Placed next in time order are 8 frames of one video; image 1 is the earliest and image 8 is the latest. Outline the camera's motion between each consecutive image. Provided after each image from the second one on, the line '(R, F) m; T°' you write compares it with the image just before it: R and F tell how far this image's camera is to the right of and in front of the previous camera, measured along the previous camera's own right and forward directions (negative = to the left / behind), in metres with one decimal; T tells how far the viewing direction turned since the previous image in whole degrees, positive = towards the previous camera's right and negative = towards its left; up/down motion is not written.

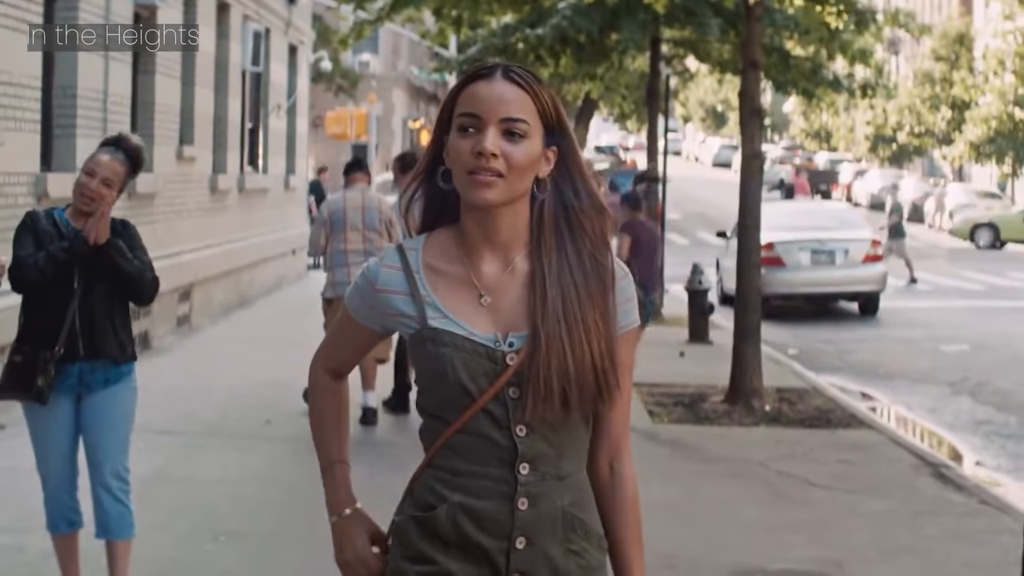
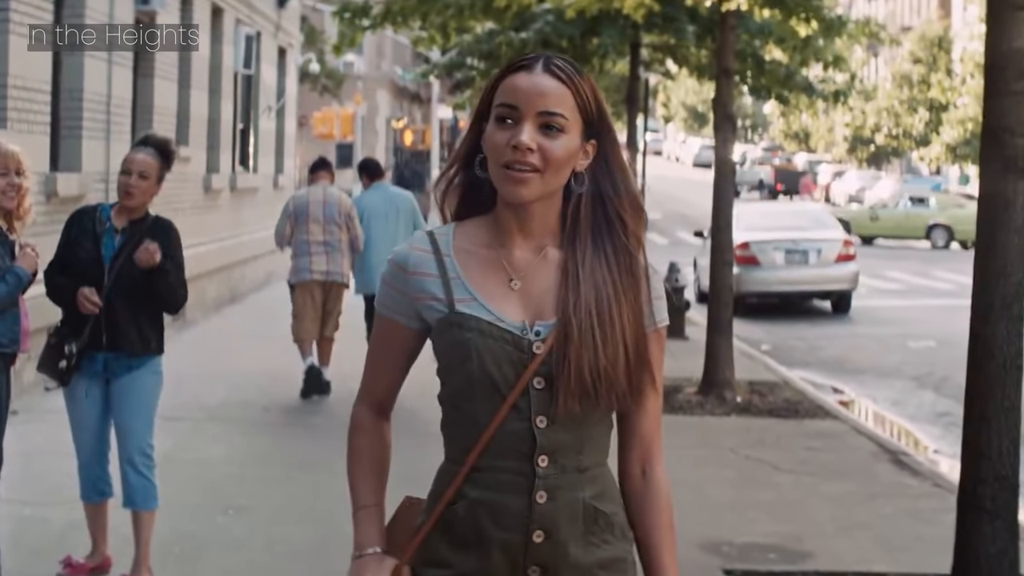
(0.0, -0.6) m; +1°
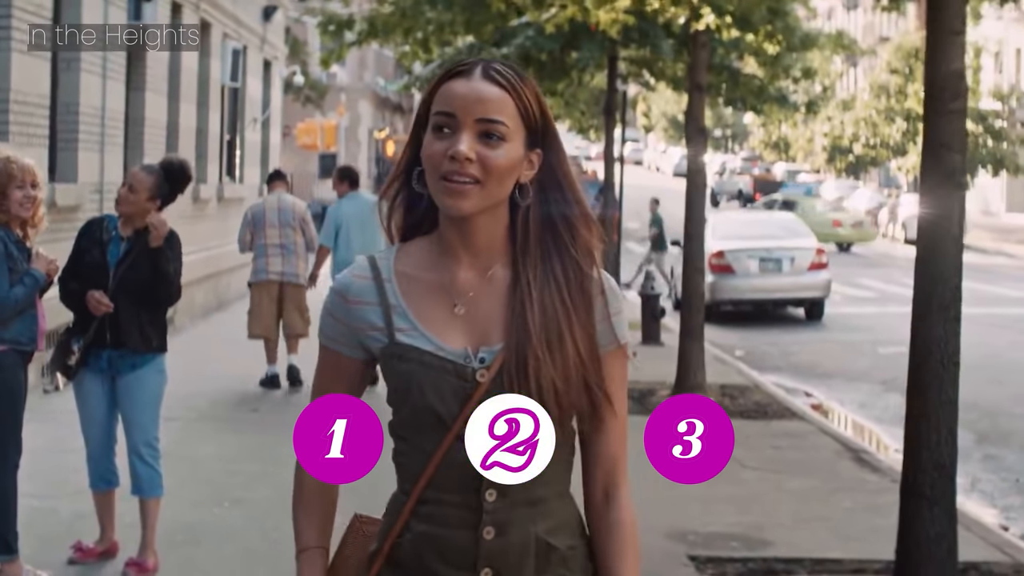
(0.0, -0.5) m; +1°
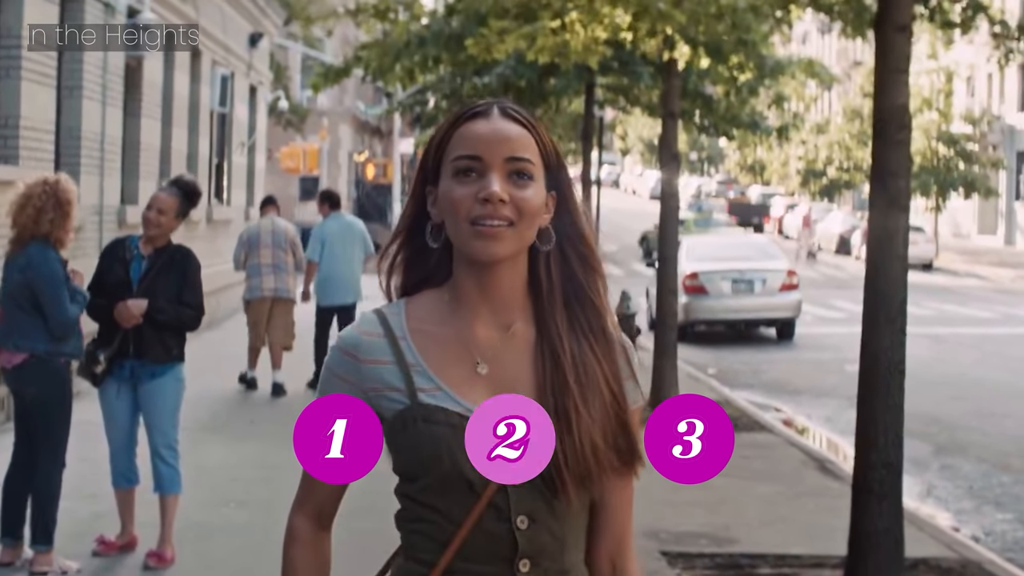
(0.0, -0.6) m; +1°
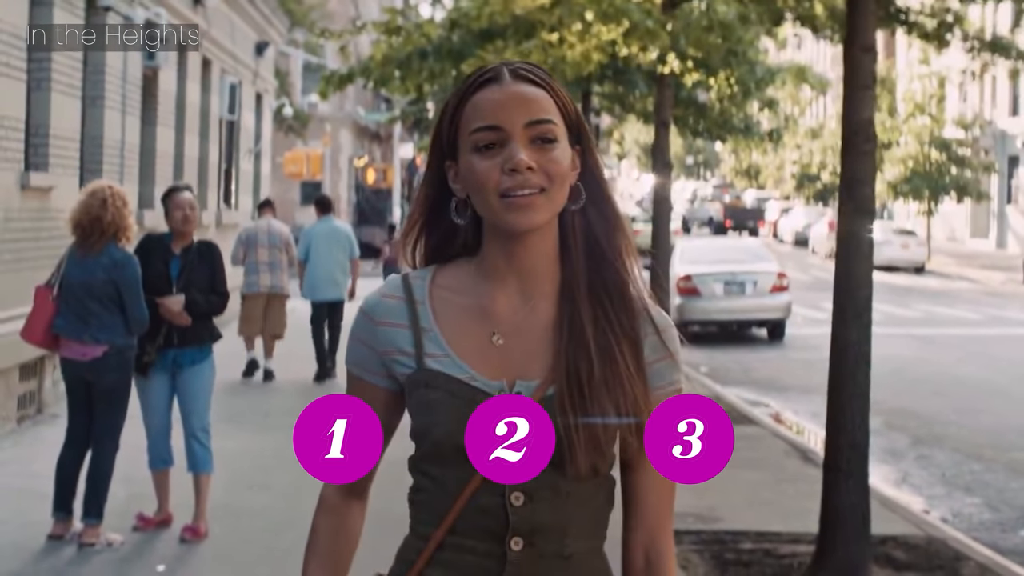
(0.0, -0.7) m; 0°
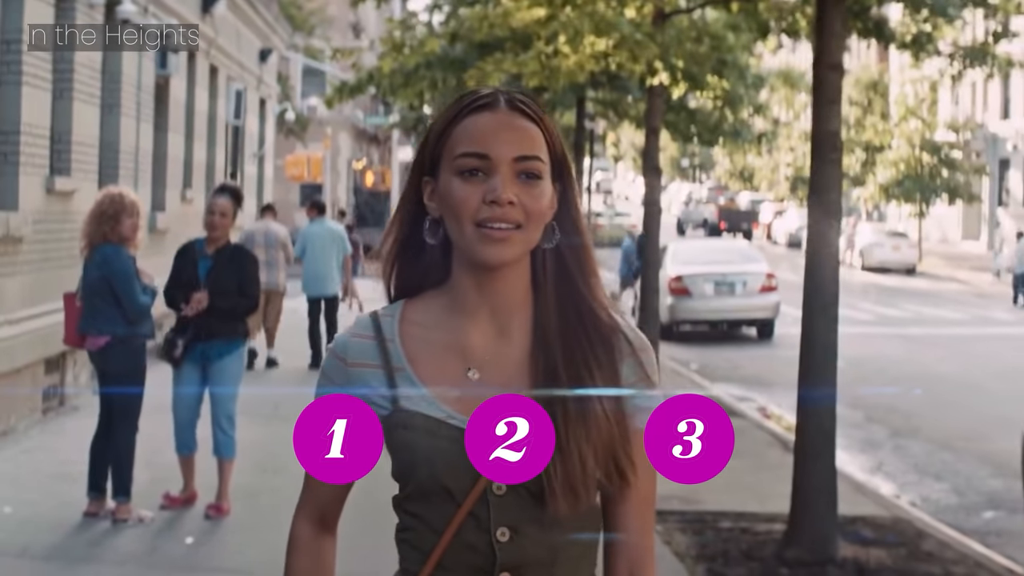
(0.0, -0.7) m; 0°
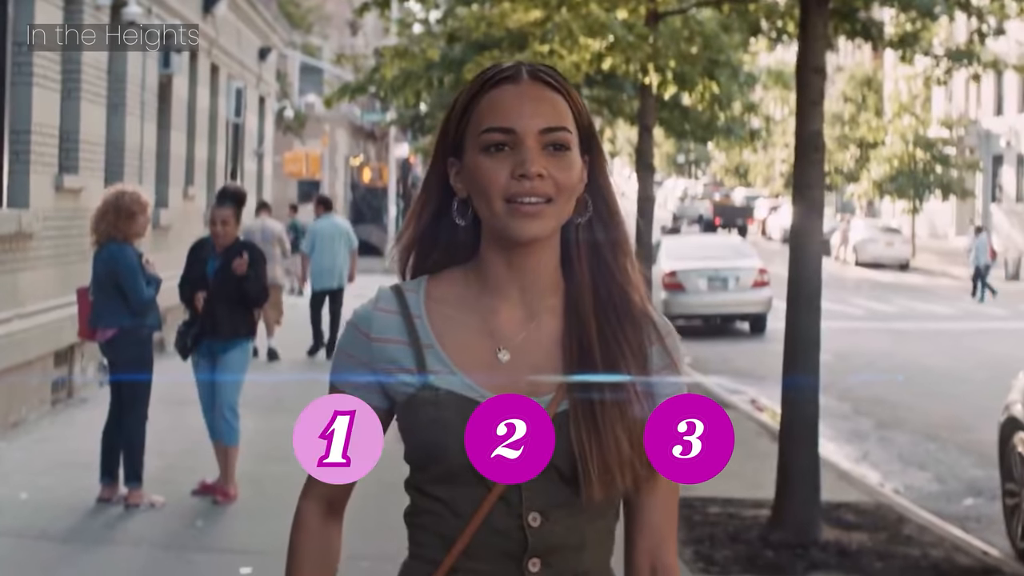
(0.0, -0.3) m; 0°
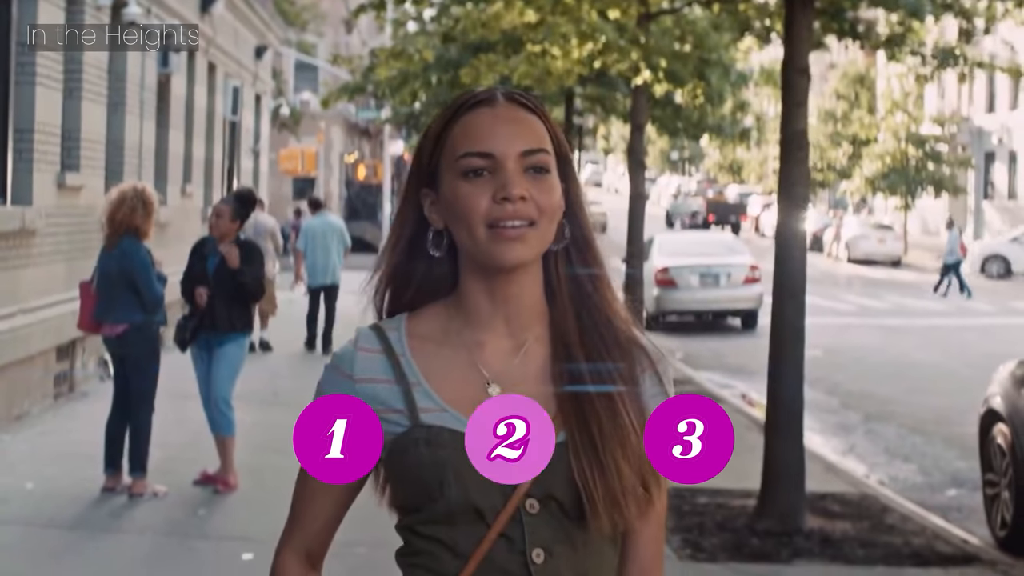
(0.0, -0.2) m; 0°
